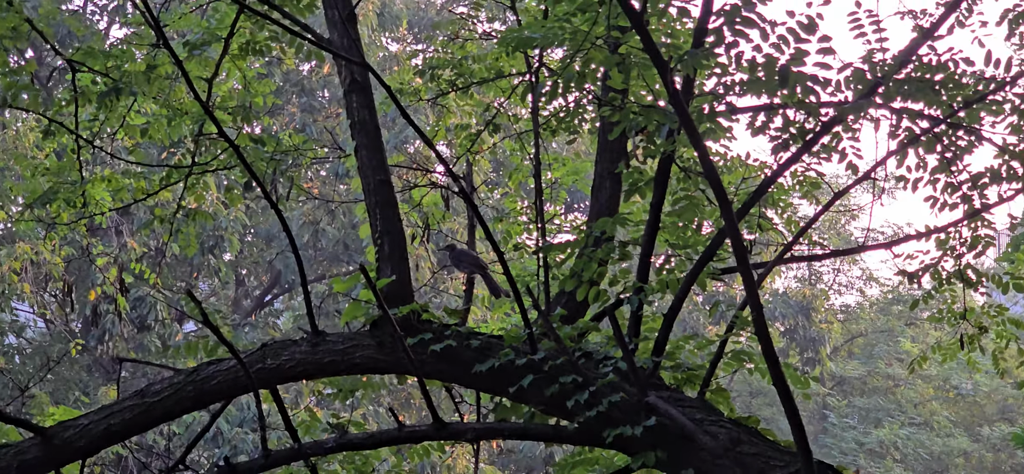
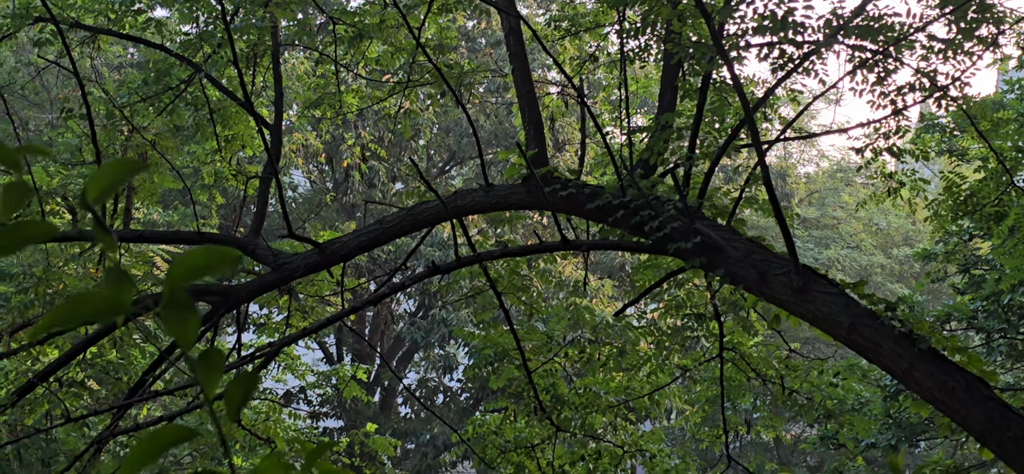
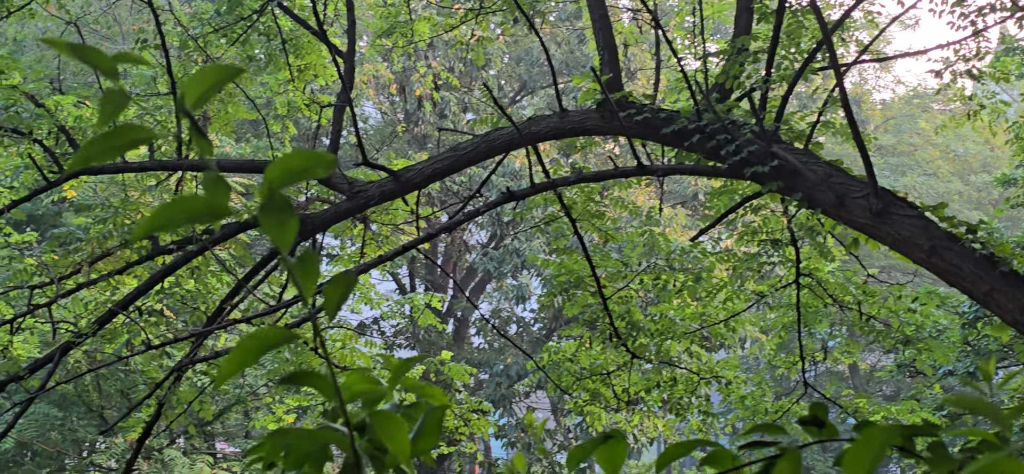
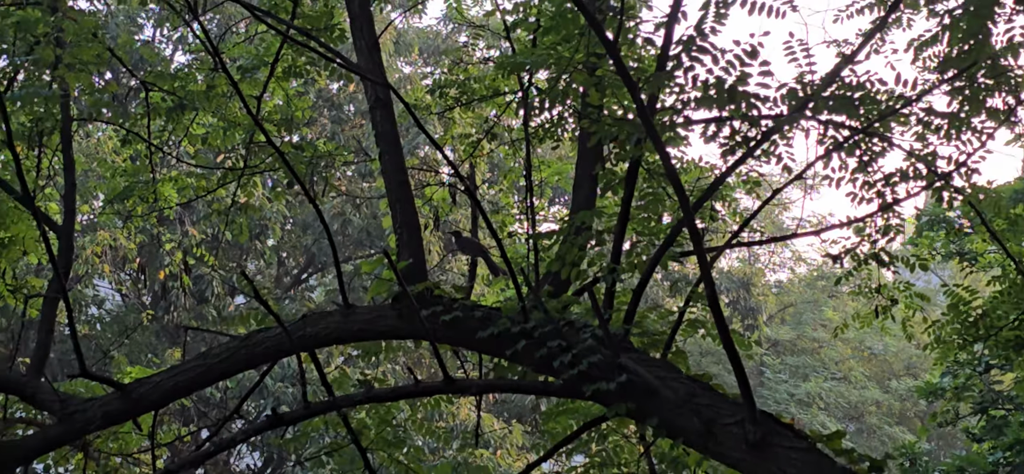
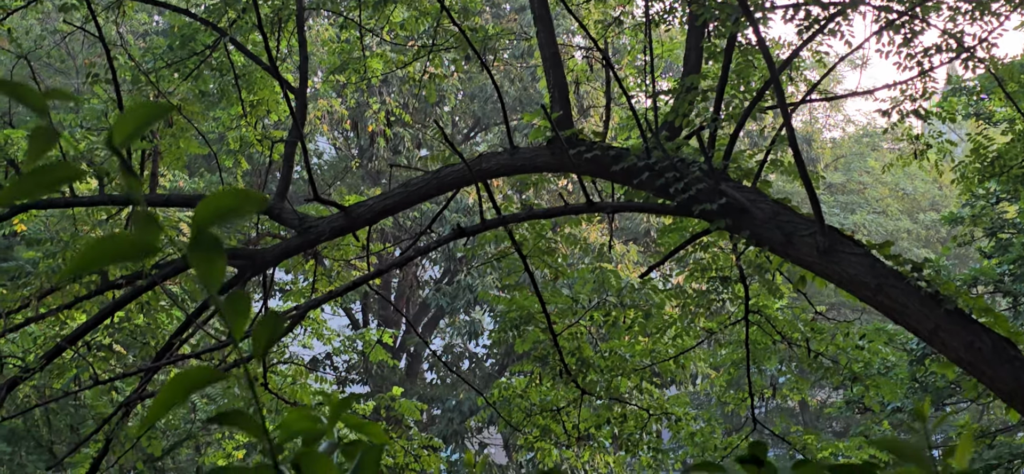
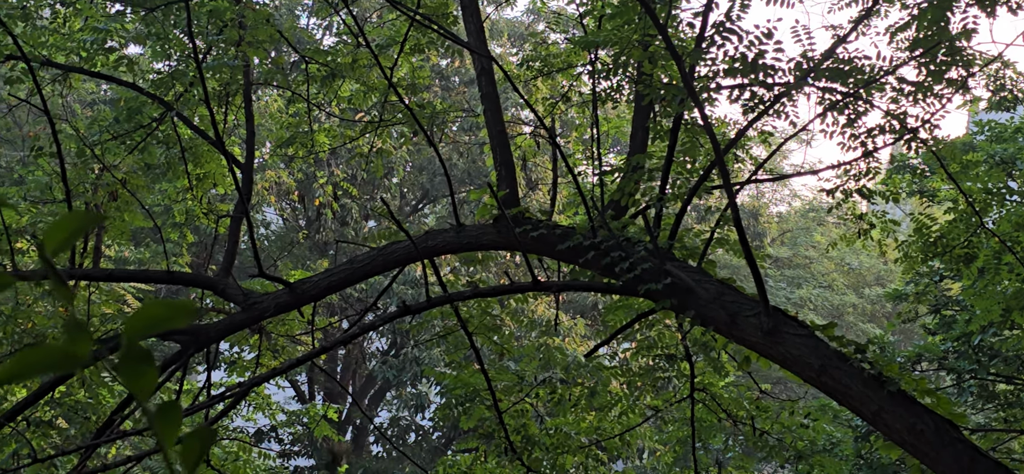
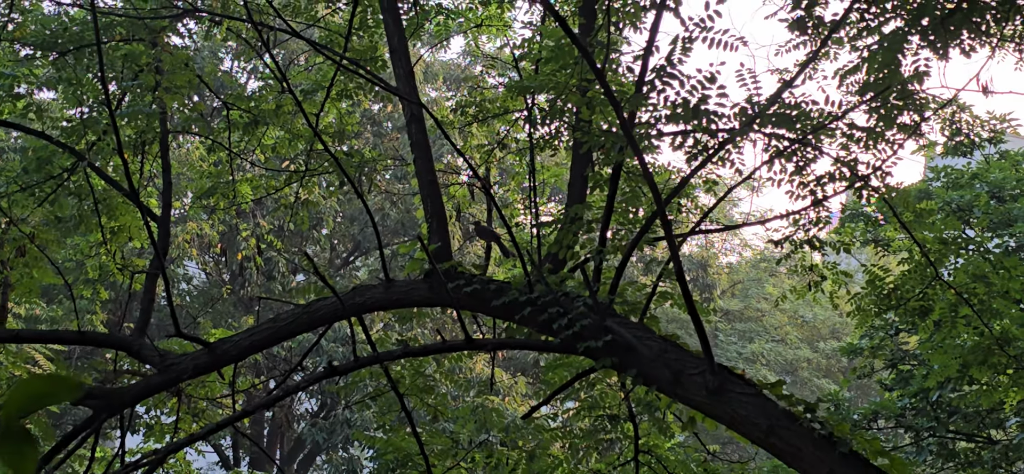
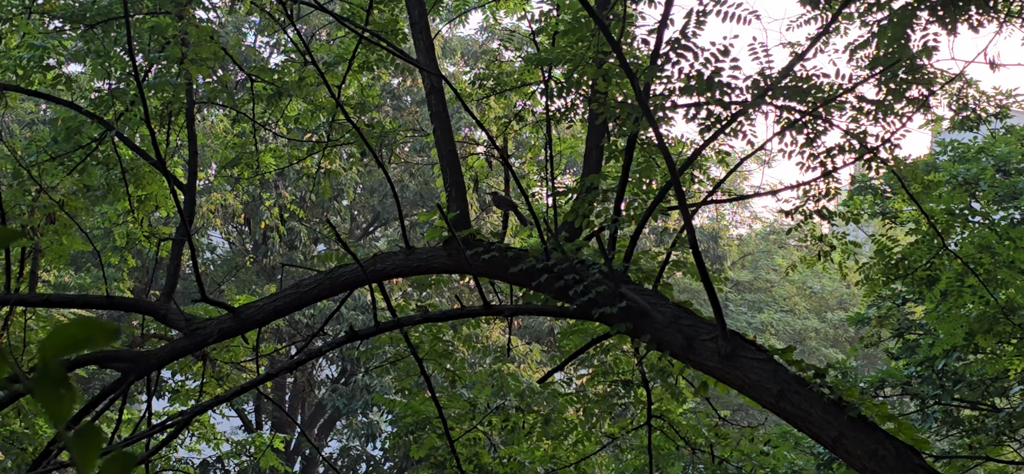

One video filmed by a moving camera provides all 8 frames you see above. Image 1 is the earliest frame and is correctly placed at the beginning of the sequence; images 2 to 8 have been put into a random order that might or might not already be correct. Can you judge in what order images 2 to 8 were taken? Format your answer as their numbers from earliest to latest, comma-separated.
4, 7, 8, 6, 2, 5, 3
